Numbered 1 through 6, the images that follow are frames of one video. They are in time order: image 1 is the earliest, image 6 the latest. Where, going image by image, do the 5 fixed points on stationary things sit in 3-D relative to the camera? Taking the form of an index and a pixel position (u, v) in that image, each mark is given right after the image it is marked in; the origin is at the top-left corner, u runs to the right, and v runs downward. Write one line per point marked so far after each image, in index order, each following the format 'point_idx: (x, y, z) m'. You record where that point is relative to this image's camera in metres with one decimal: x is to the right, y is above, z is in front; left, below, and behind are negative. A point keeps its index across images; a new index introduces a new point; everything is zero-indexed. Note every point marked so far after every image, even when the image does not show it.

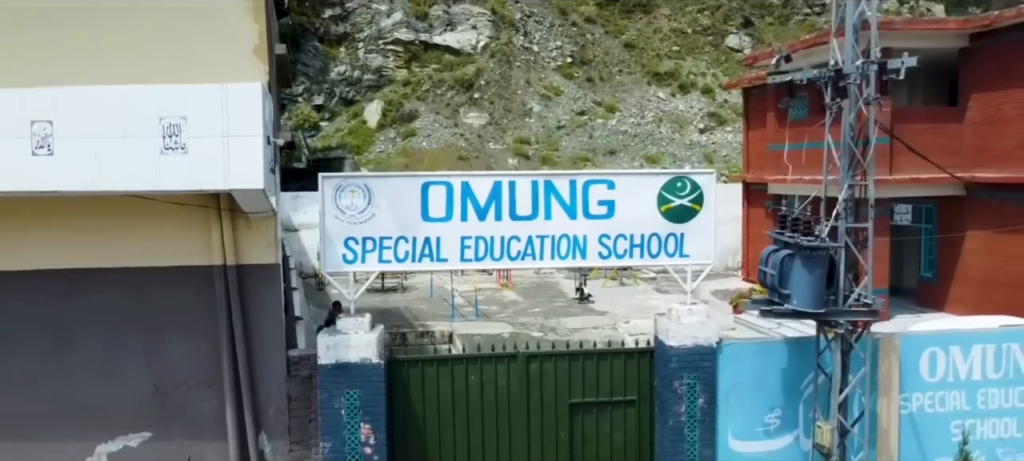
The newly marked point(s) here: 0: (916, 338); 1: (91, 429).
0: (+2.6, -0.7, +5.0) m
1: (-2.7, -1.2, +5.0) m
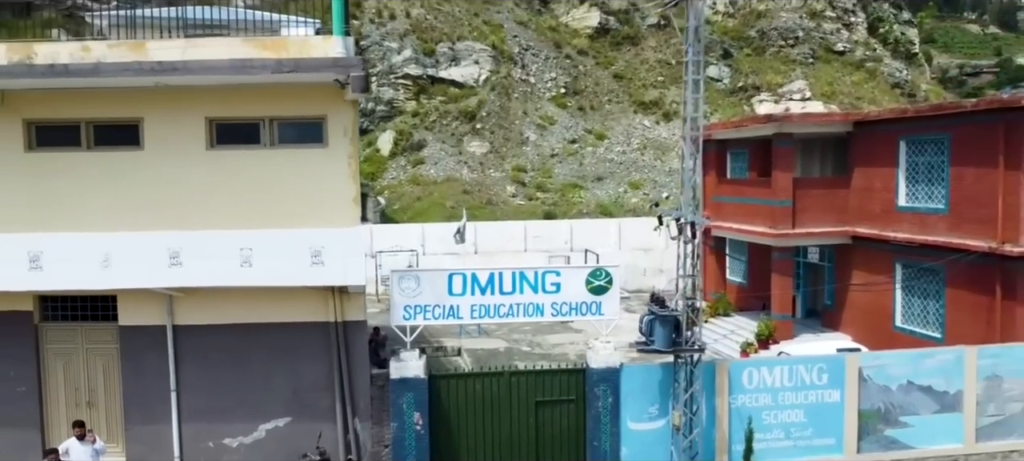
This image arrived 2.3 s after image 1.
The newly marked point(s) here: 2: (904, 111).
0: (+2.5, -1.5, +8.6) m
1: (-2.8, -2.0, +8.6) m
2: (+6.6, +2.0, +13.0) m
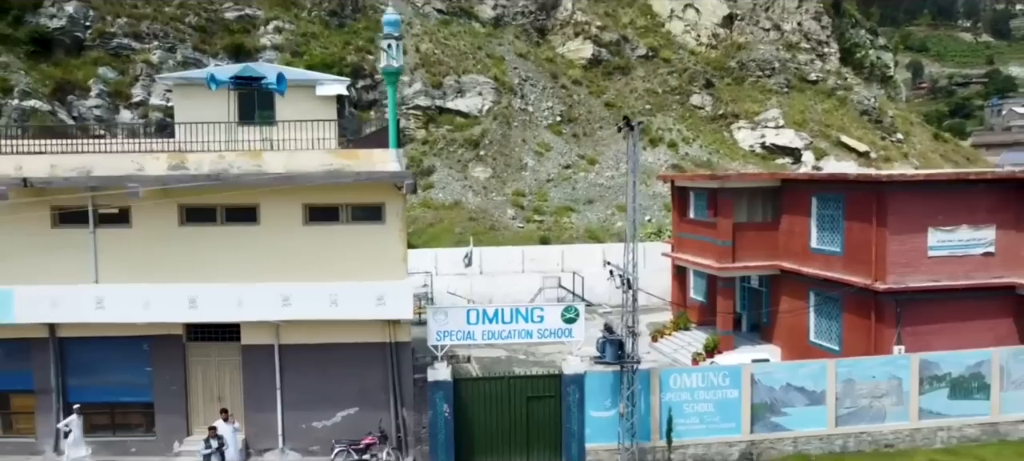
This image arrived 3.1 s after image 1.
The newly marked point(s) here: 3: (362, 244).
0: (+2.5, -2.2, +12.5) m
1: (-2.8, -2.8, +12.5) m
2: (+6.6, +1.2, +16.9) m
3: (-2.3, -0.2, +12.2) m
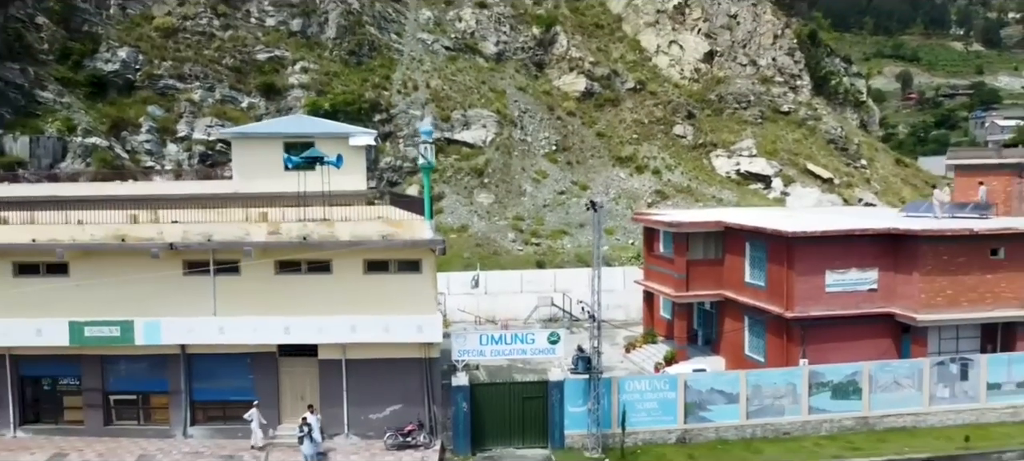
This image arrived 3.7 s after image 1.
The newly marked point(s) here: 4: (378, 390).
0: (+2.5, -3.3, +17.4) m
1: (-2.8, -3.8, +17.4) m
2: (+6.6, +0.1, +21.8) m
3: (-2.3, -1.2, +17.2) m
4: (-3.0, -3.5, +17.4) m
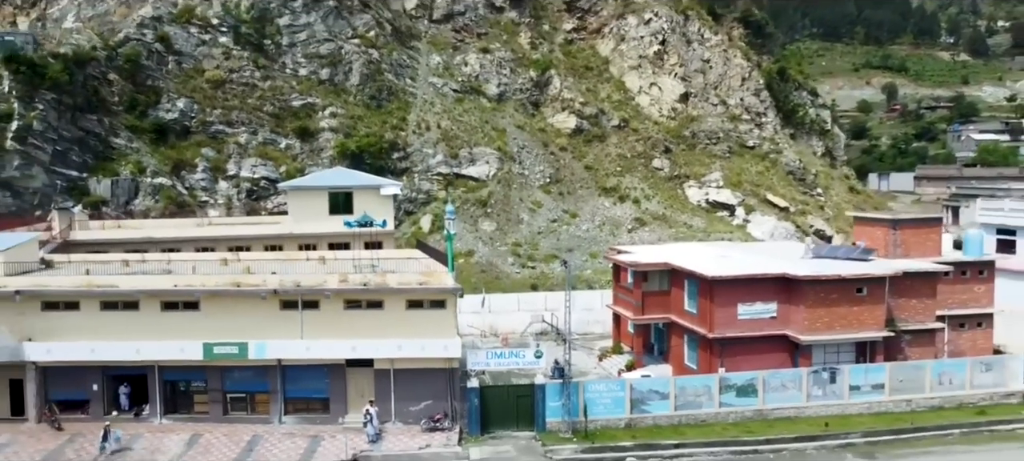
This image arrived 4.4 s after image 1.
0: (+2.4, -4.8, +24.9) m
1: (-2.9, -5.3, +24.9) m
2: (+6.5, -1.4, +29.3) m
3: (-2.4, -2.8, +24.7) m
4: (-3.1, -5.1, +24.9) m
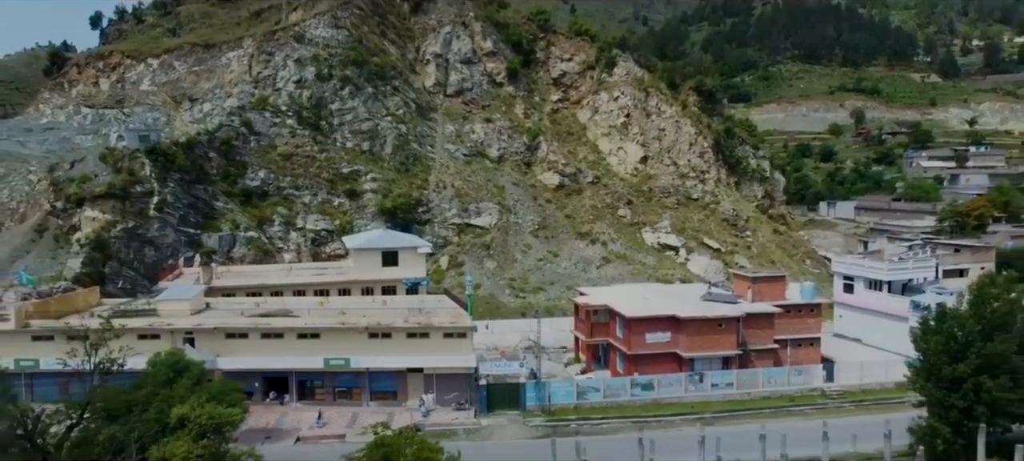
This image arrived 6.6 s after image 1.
0: (+2.0, -8.0, +41.8) m
1: (-3.2, -8.6, +41.8) m
2: (+6.2, -4.6, +46.2) m
3: (-2.7, -6.0, +41.6) m
4: (-3.4, -8.3, +41.8) m
